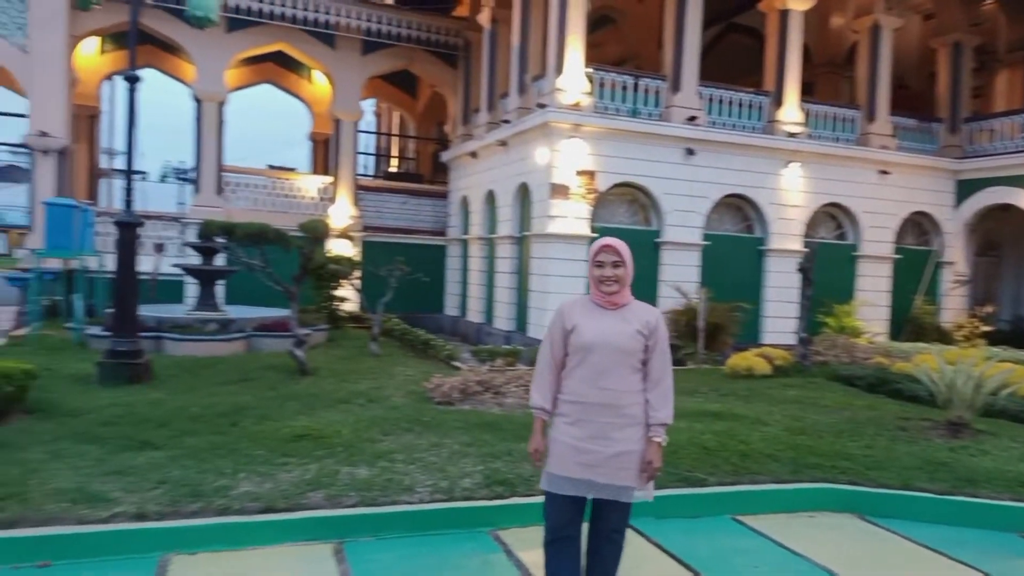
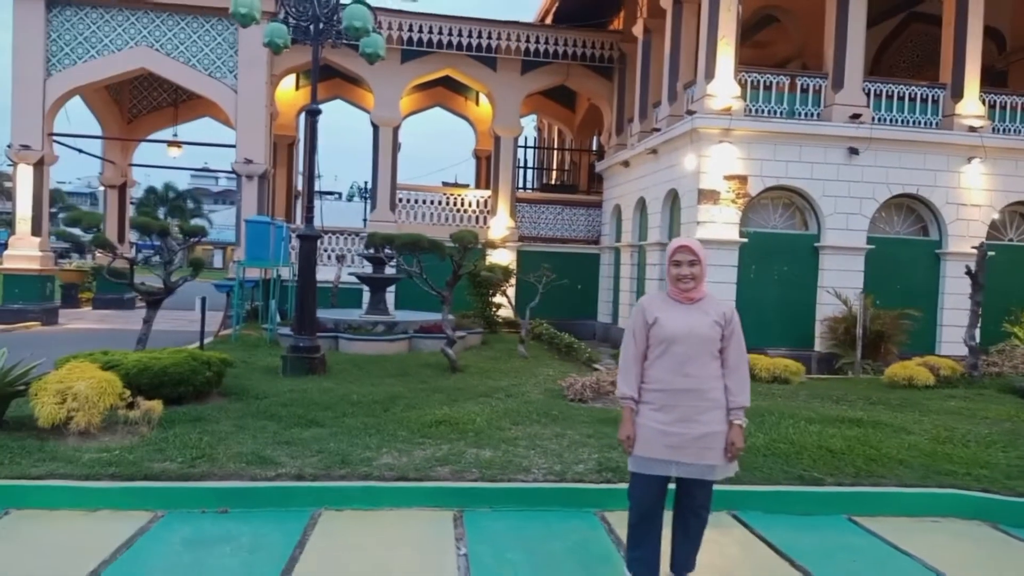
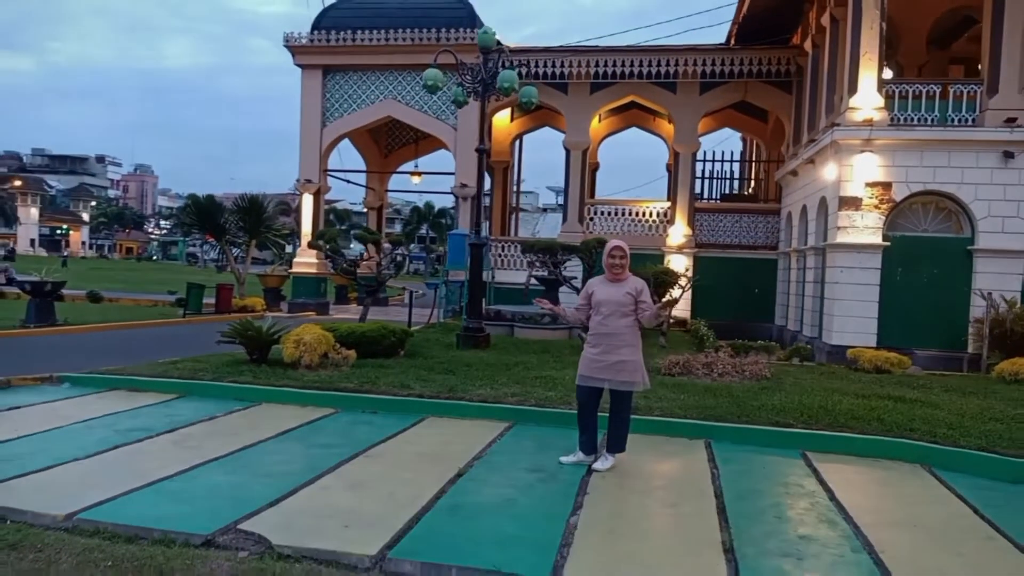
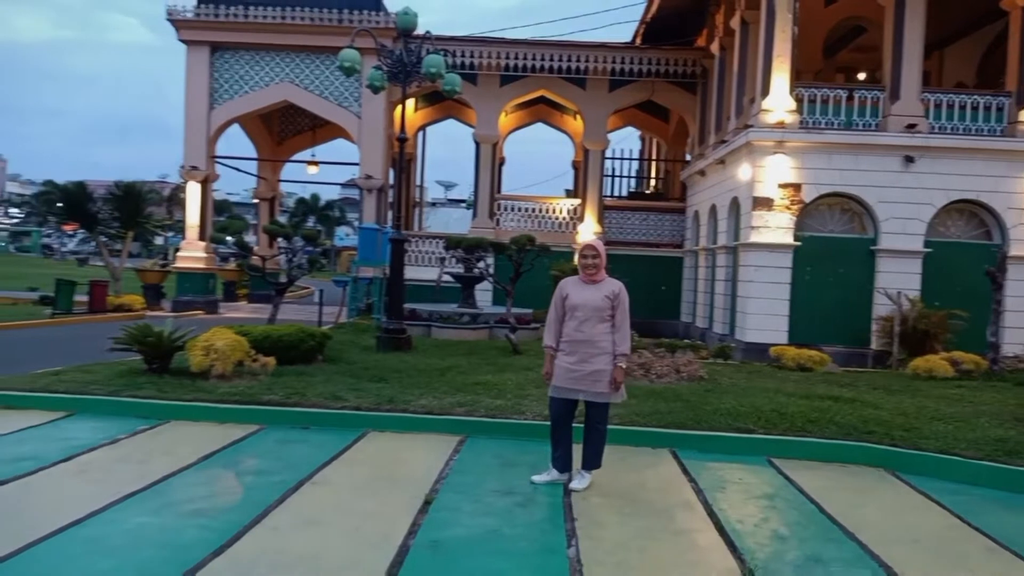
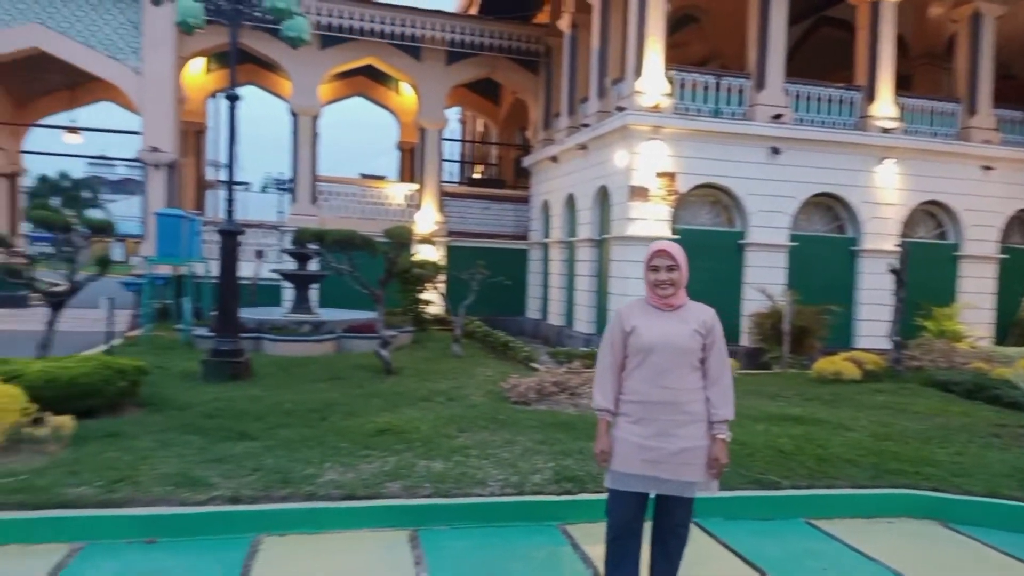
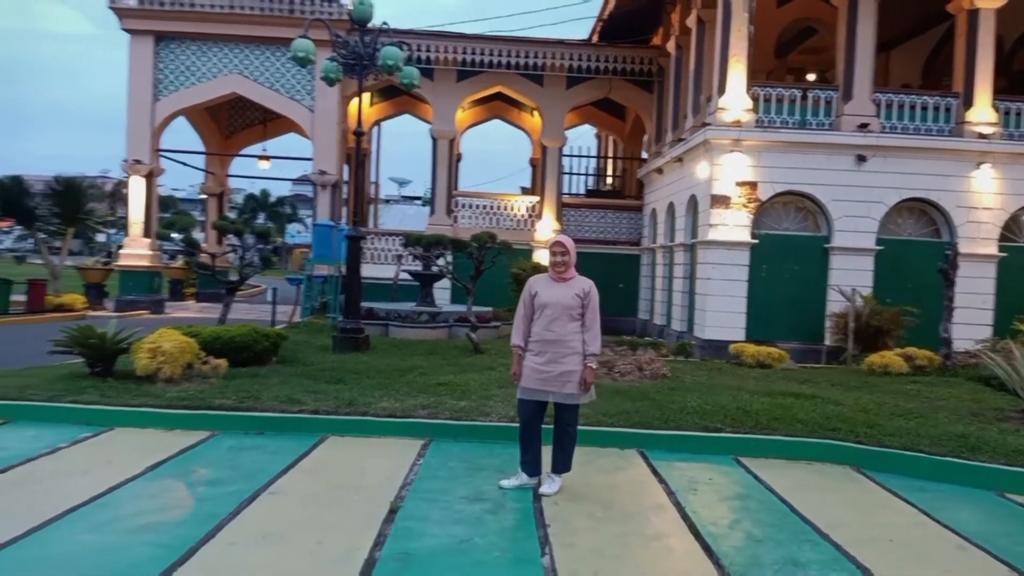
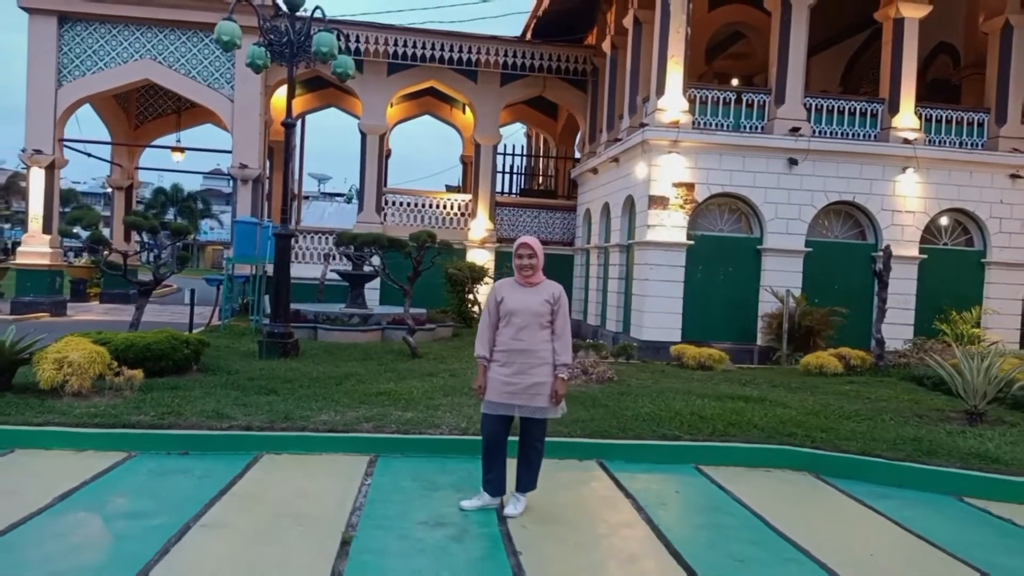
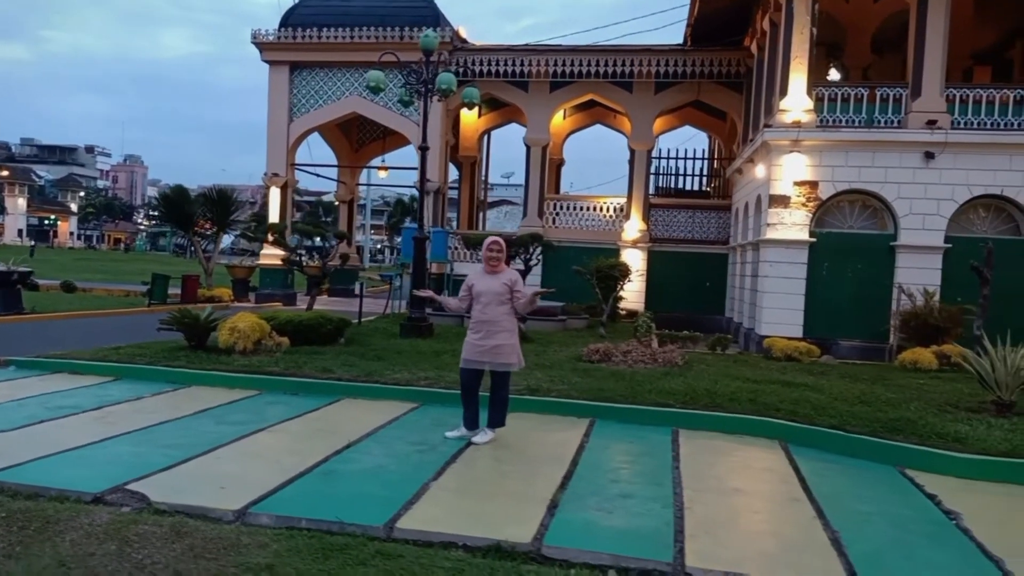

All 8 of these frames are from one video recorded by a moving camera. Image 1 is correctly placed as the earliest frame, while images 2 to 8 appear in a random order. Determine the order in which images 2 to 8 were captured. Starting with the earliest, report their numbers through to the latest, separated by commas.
5, 2, 7, 6, 4, 3, 8
